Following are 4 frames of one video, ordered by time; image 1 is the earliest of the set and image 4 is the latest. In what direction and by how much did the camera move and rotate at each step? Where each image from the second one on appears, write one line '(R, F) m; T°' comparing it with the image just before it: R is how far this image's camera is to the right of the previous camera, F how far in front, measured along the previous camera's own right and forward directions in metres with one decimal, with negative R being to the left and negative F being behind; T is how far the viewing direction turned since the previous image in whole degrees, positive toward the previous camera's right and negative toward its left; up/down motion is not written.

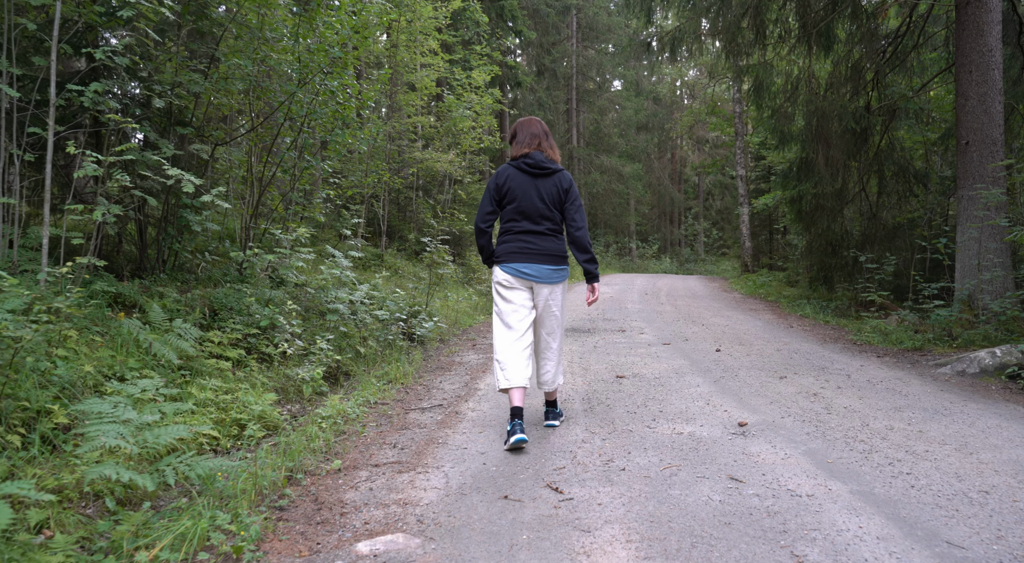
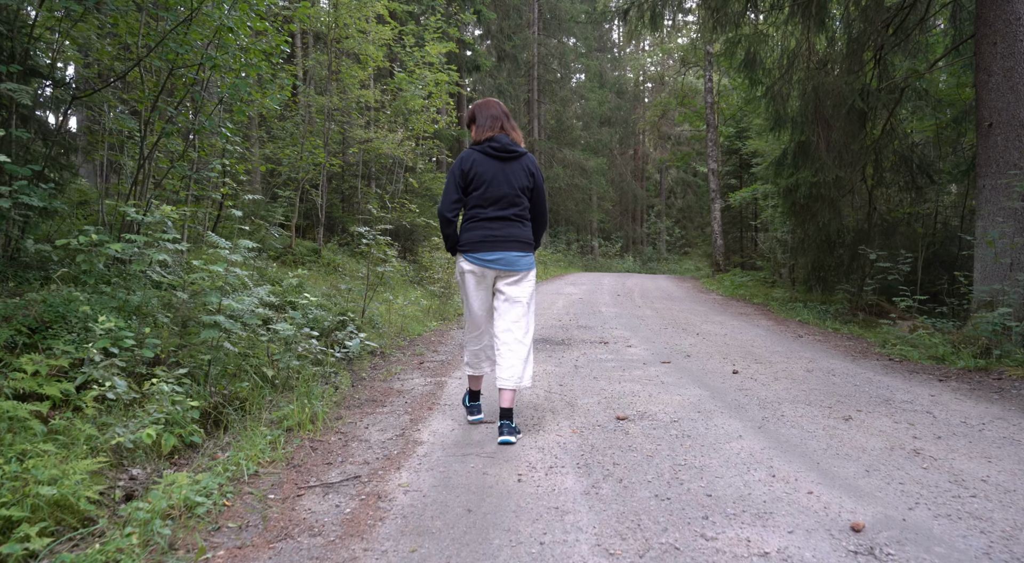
(0.0, +1.6) m; +3°
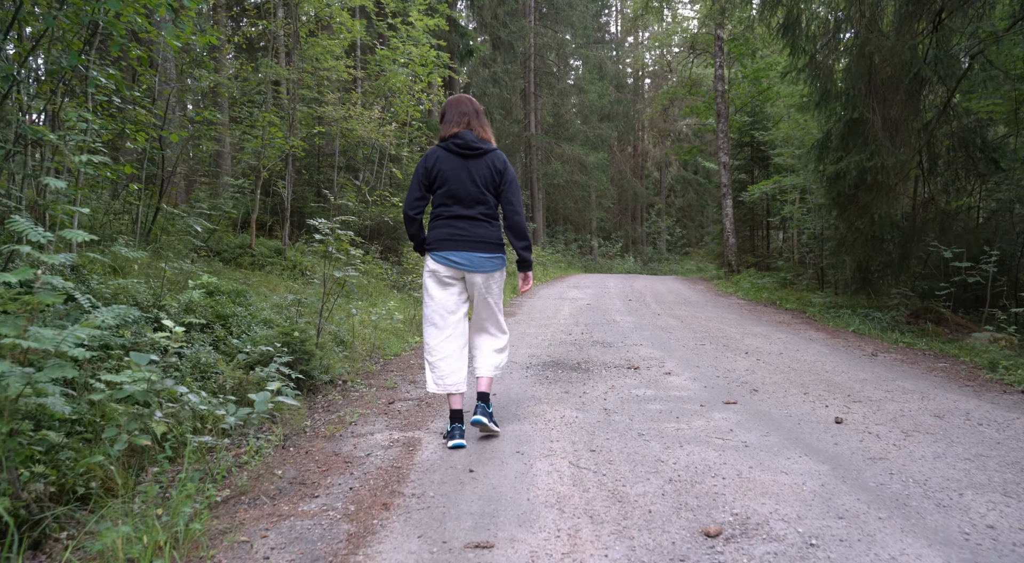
(0.0, +1.7) m; 0°
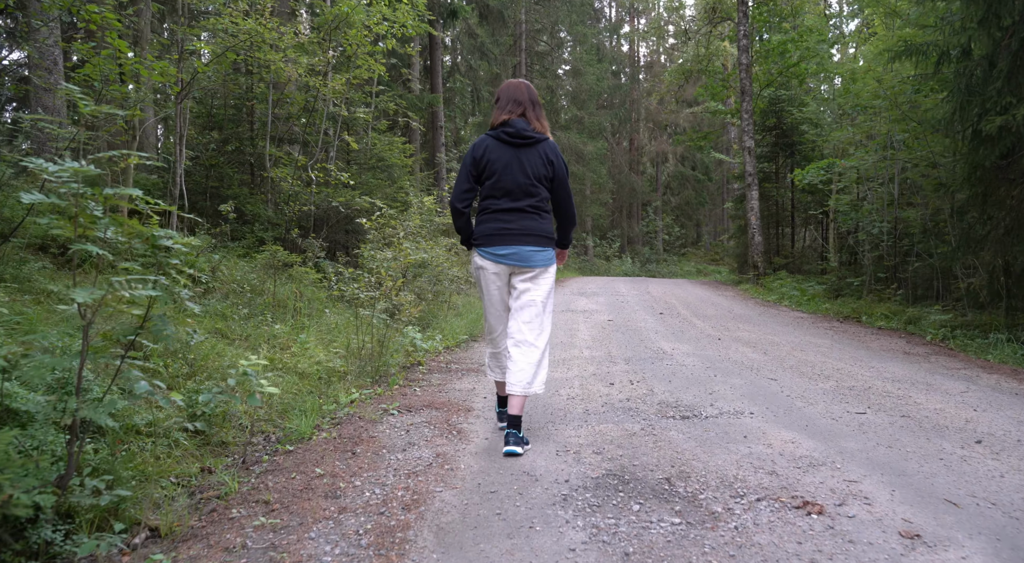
(-0.1, +3.2) m; +1°
